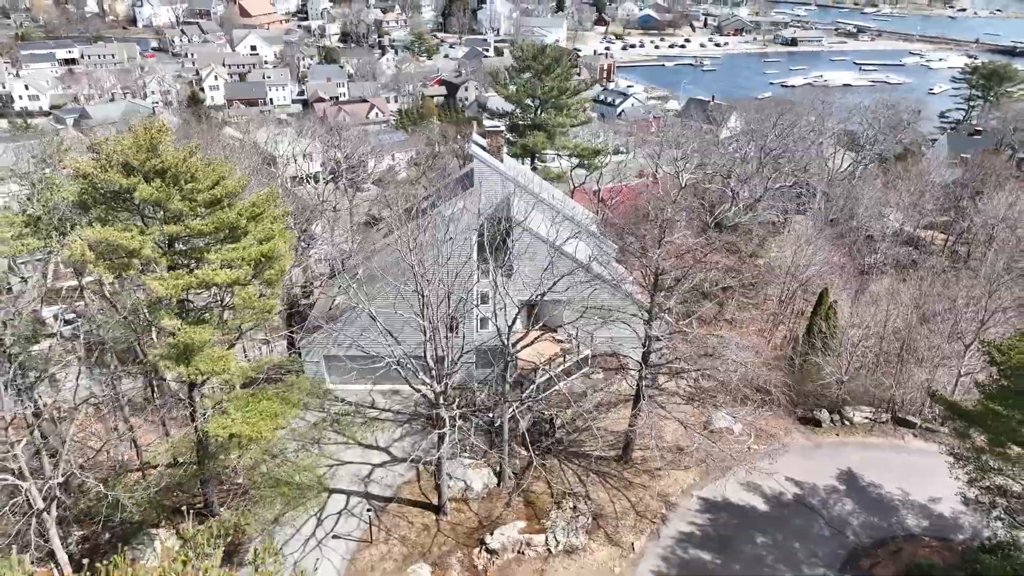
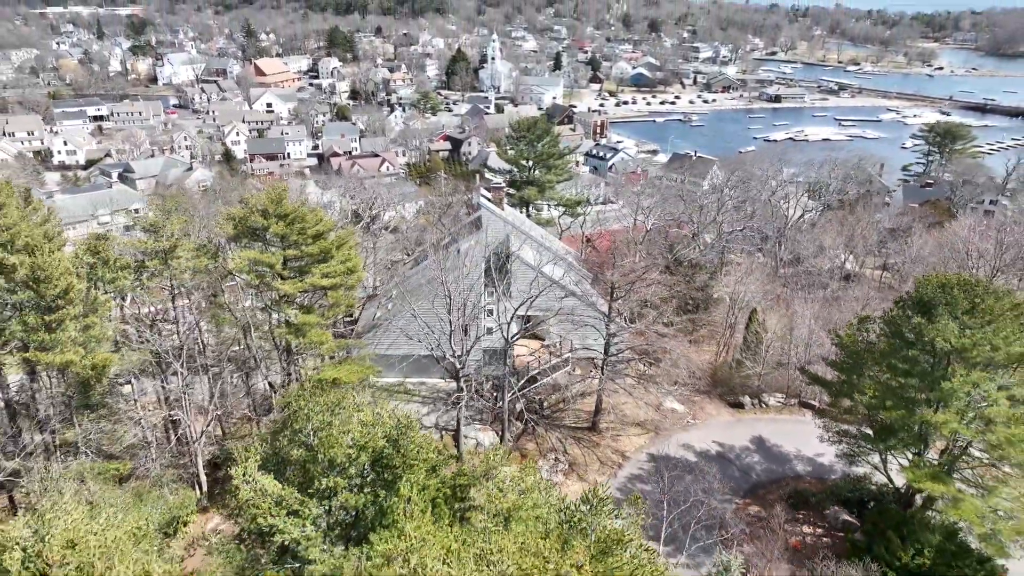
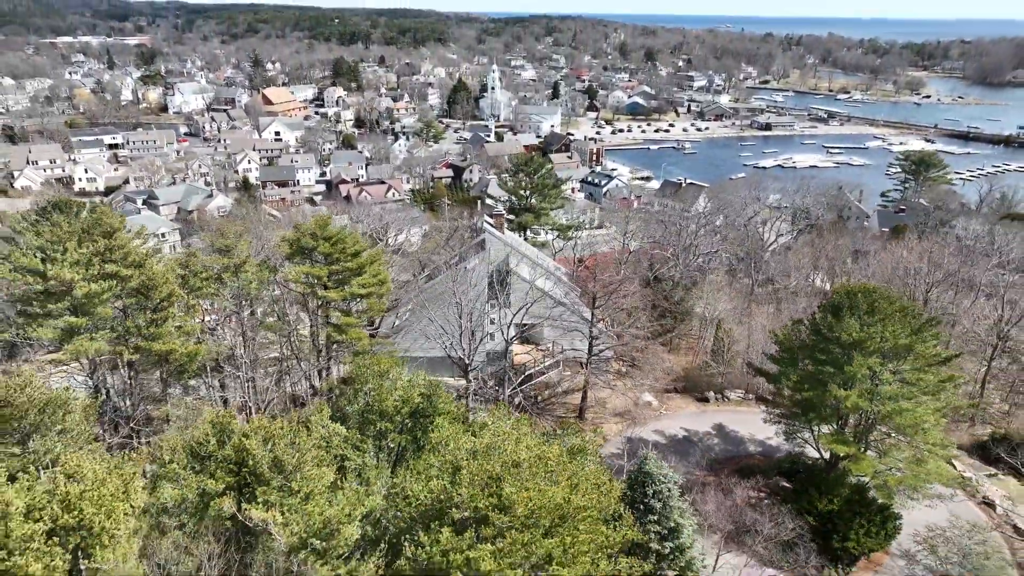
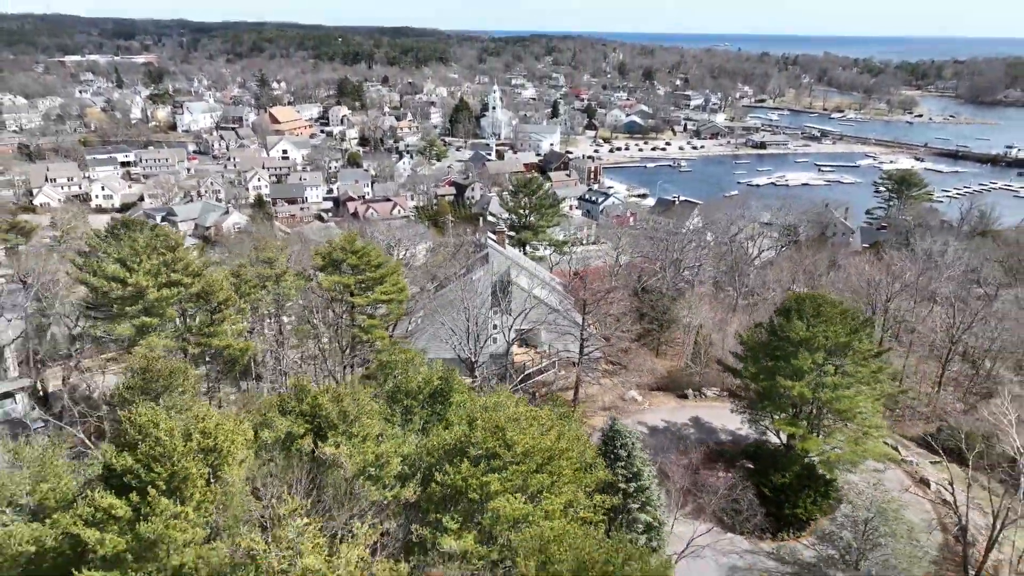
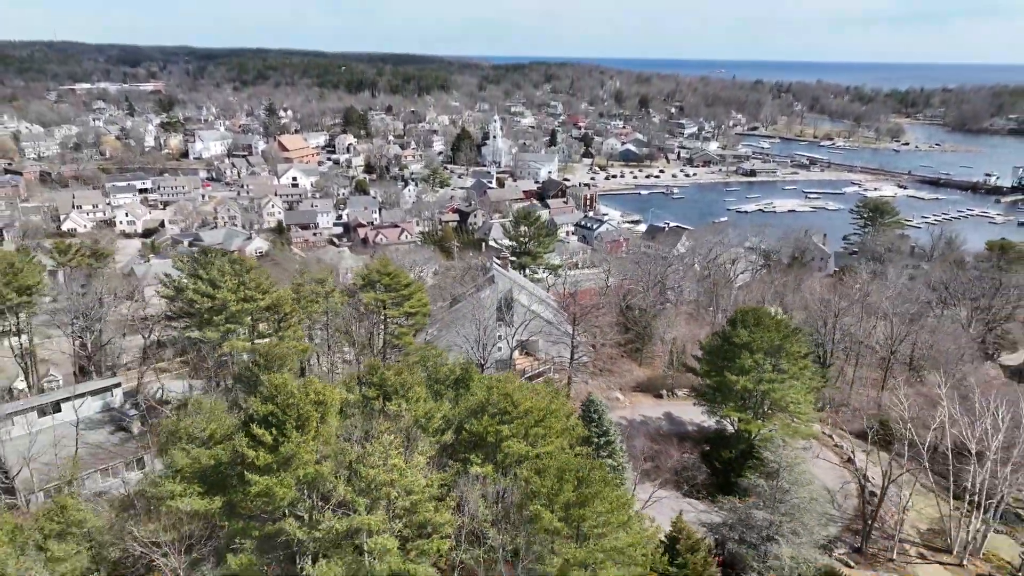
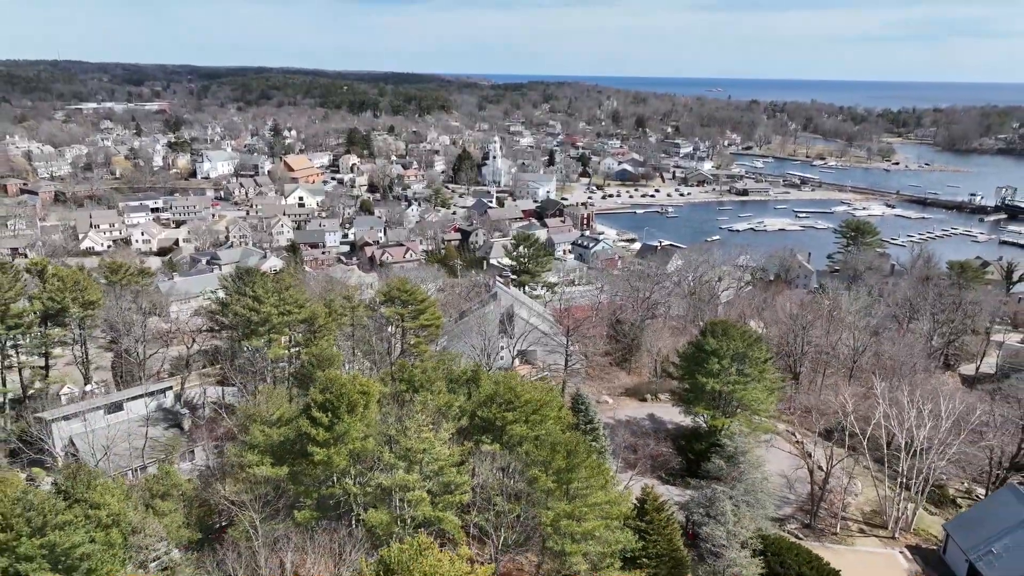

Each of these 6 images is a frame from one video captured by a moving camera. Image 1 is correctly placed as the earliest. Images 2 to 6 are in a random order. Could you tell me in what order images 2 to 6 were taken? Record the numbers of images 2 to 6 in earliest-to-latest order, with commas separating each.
2, 3, 4, 5, 6
